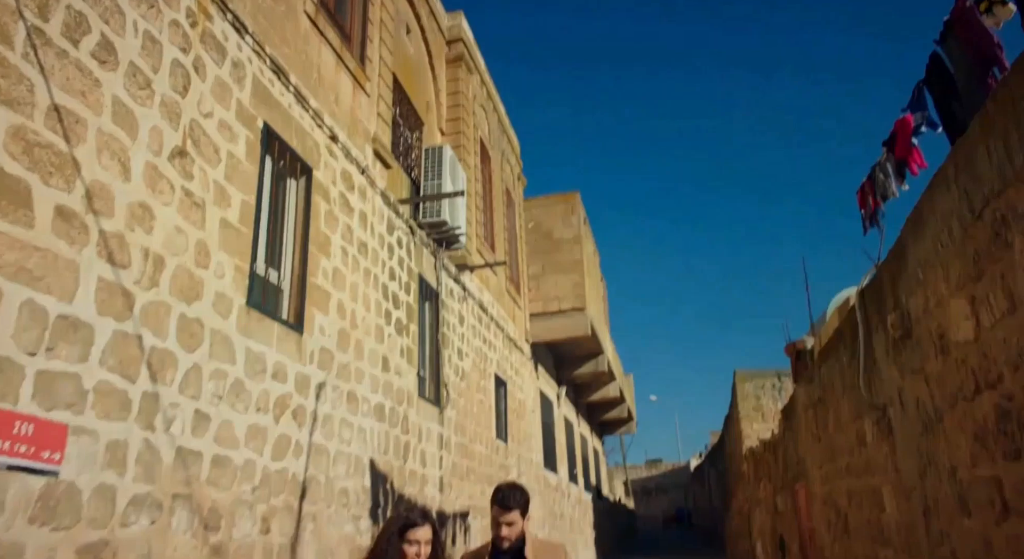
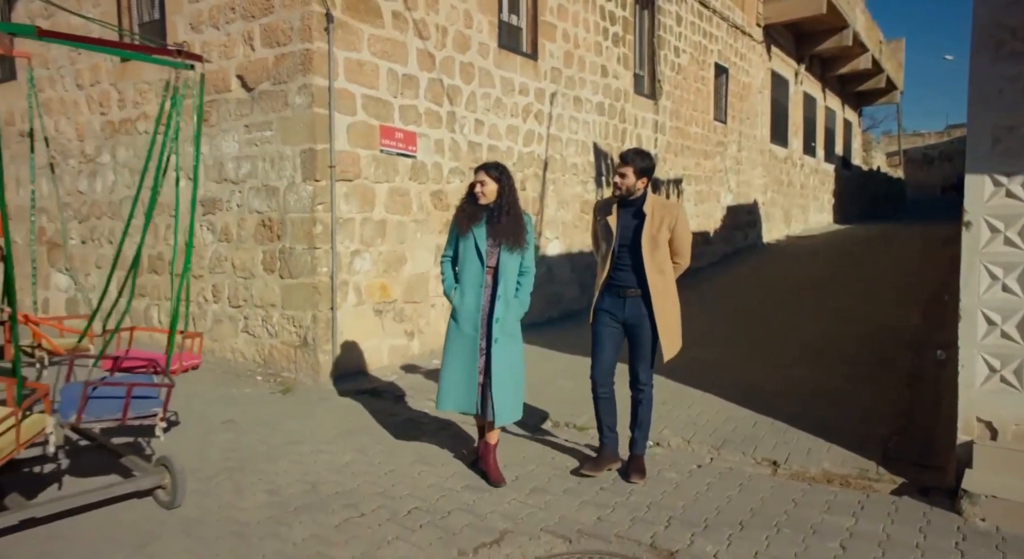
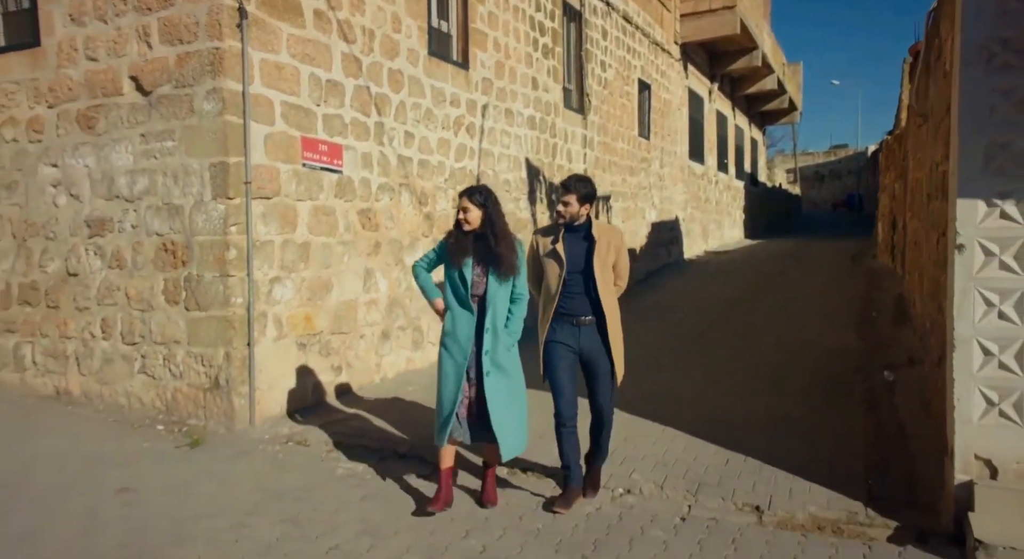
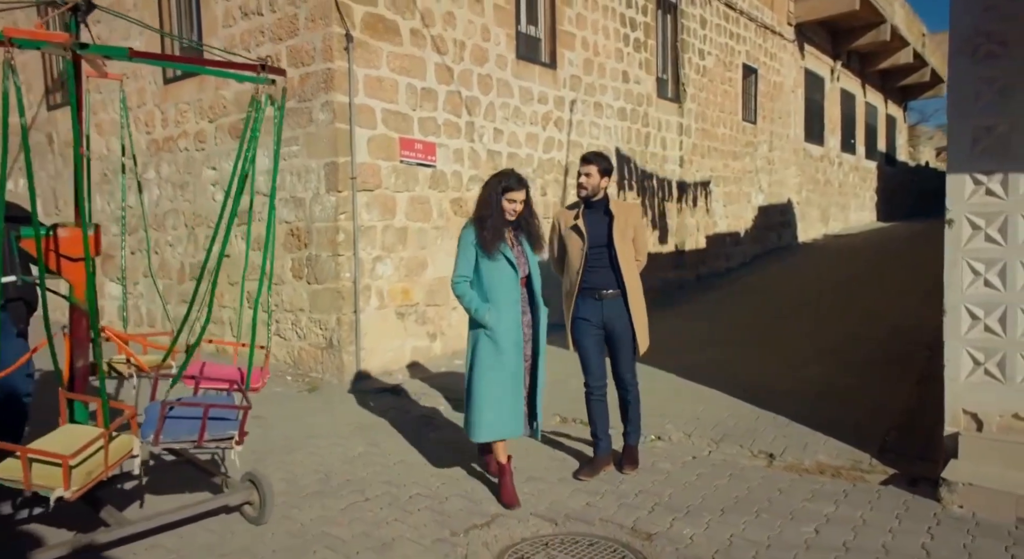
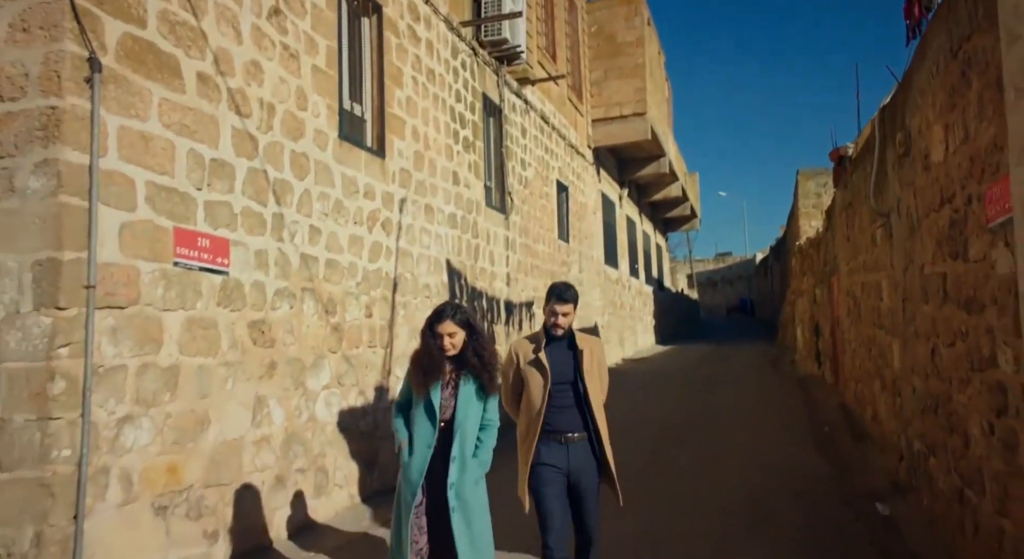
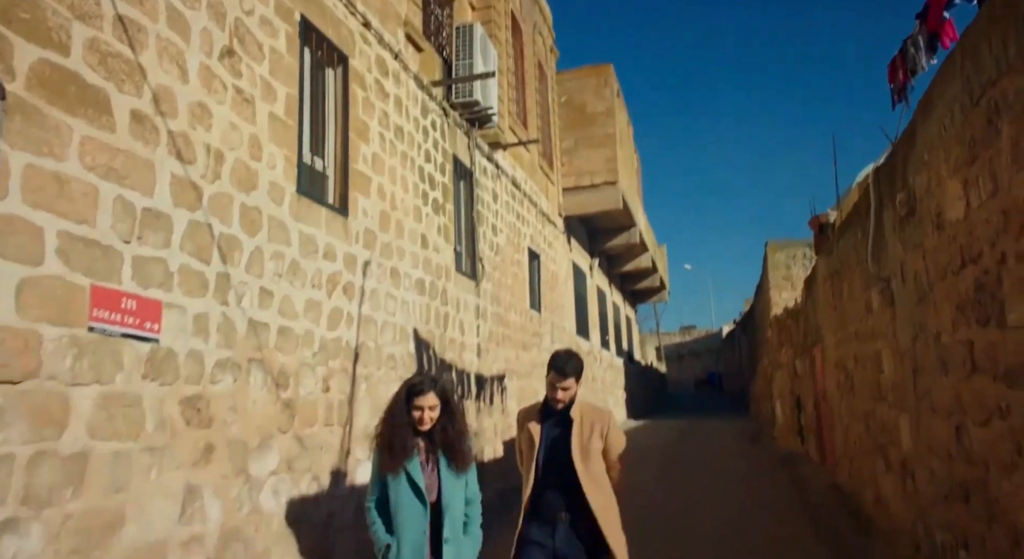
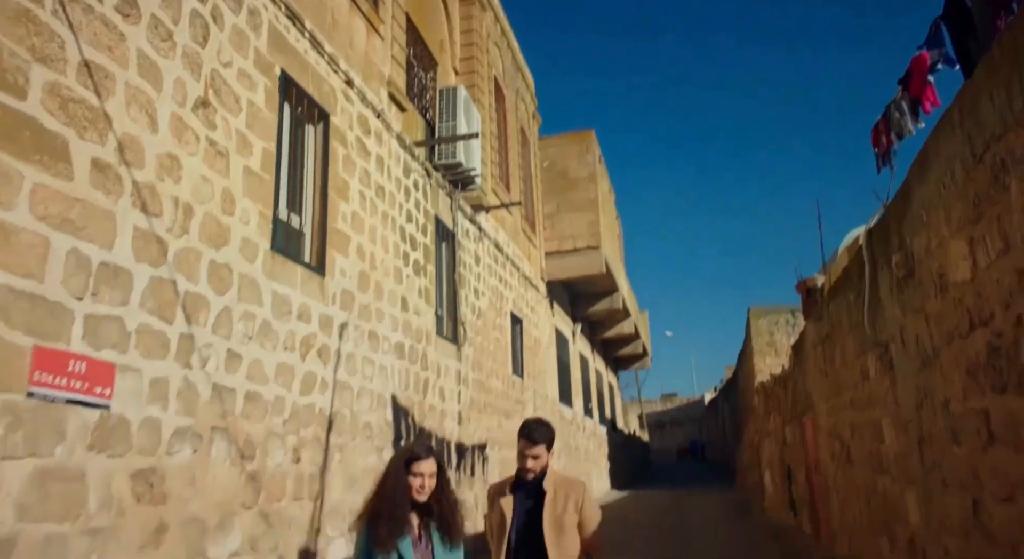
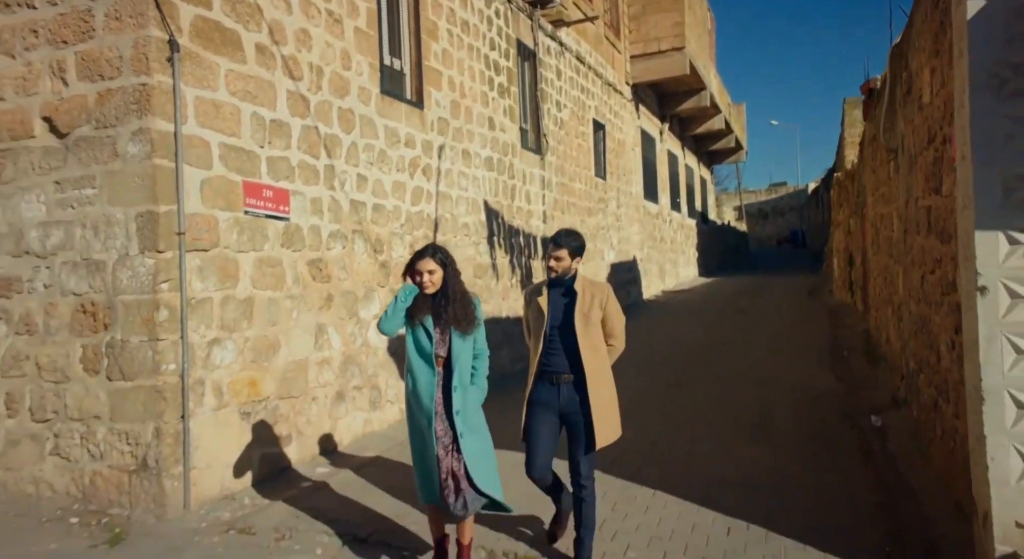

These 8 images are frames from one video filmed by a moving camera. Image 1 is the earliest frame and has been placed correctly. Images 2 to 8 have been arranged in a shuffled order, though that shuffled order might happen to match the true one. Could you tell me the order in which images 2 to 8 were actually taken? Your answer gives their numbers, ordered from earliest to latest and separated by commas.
7, 6, 5, 8, 3, 2, 4
